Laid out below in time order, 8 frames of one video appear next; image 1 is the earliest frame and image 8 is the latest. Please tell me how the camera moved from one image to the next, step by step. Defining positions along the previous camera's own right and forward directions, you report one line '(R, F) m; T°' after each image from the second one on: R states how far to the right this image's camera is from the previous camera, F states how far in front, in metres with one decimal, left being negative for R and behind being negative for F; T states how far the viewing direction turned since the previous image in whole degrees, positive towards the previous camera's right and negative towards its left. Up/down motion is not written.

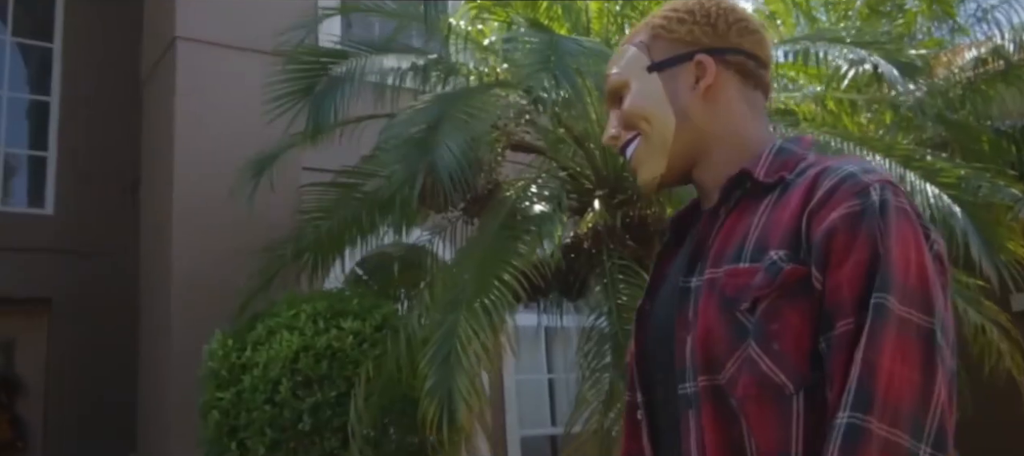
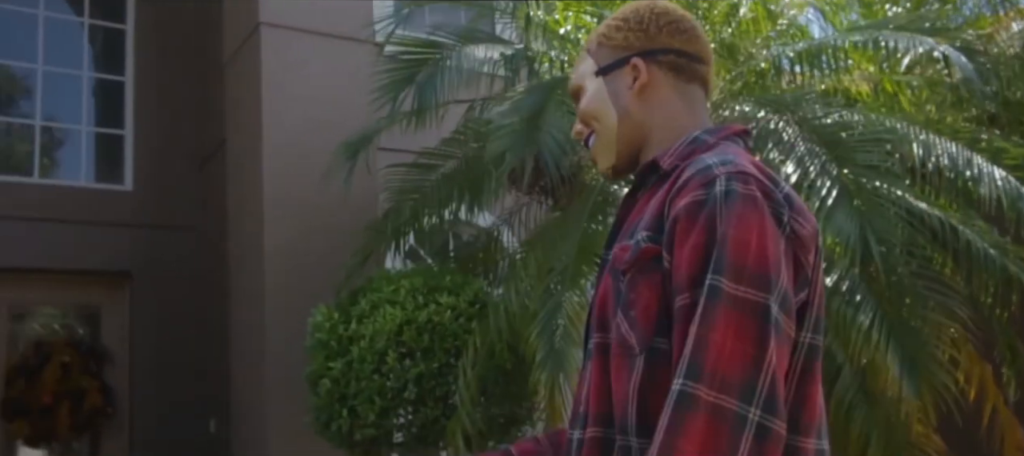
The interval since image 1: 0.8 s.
(-0.2, -0.2) m; -3°
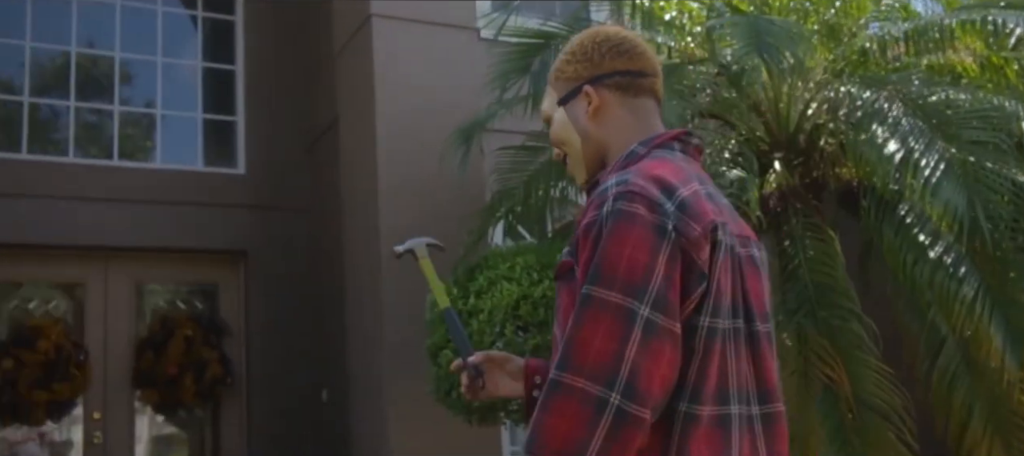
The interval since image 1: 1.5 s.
(-0.2, -0.2) m; -5°
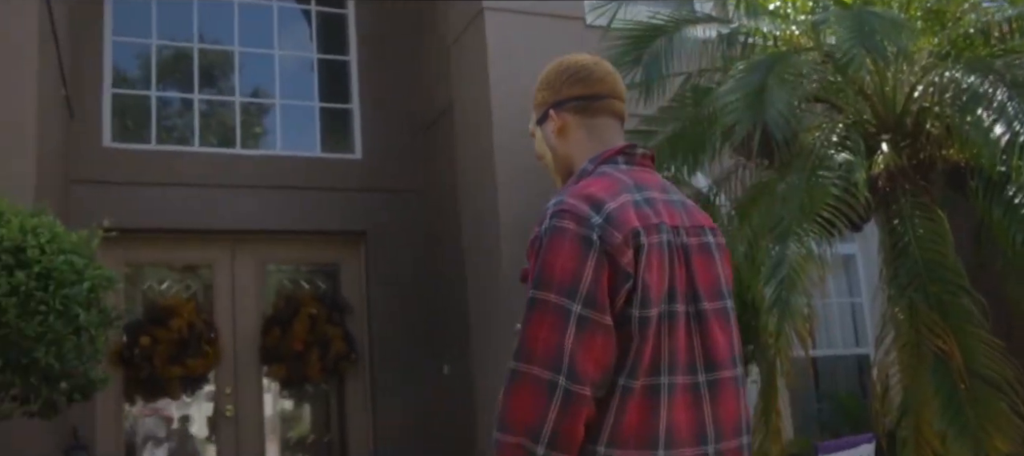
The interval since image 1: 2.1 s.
(-0.2, -0.3) m; -6°
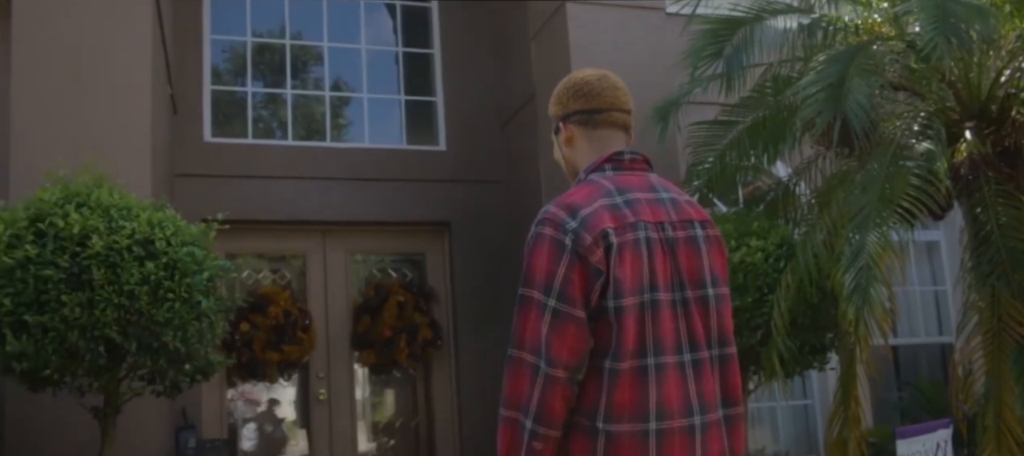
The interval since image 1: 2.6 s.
(0.0, -0.2) m; -6°
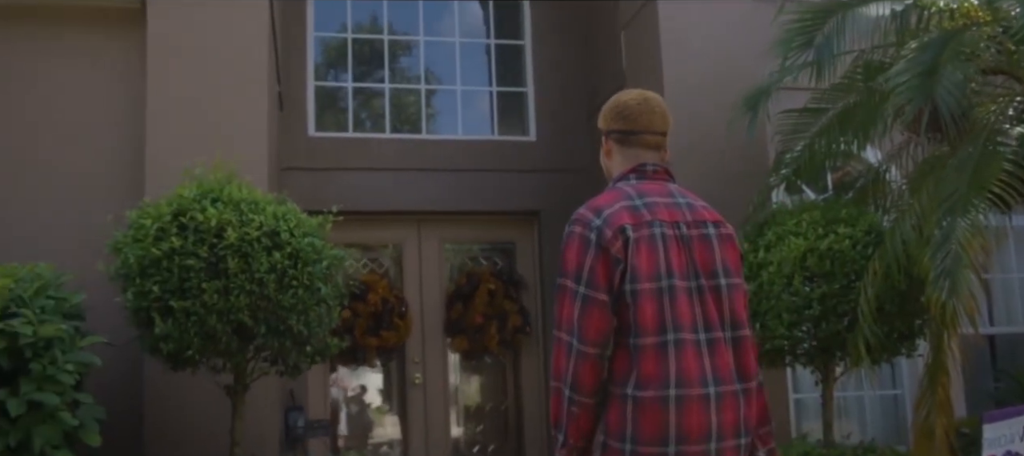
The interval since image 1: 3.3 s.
(0.0, -0.2) m; -6°
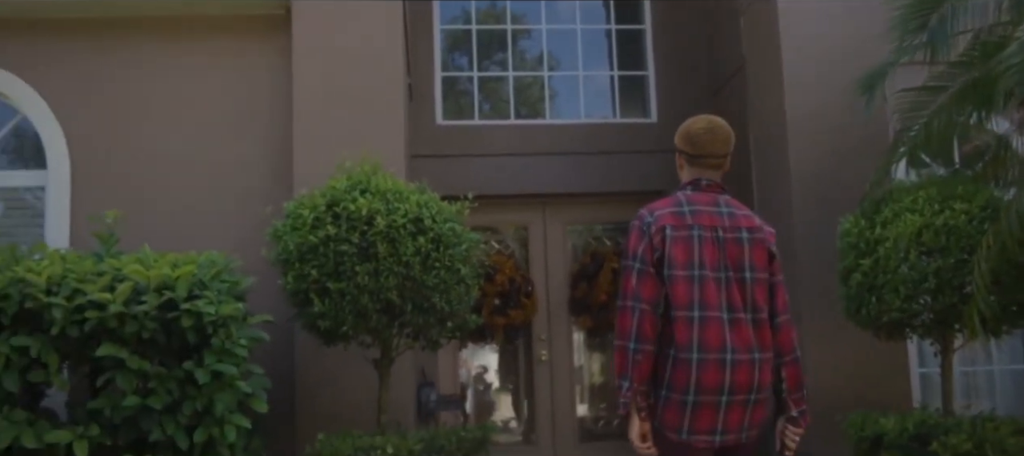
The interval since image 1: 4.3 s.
(0.0, -0.3) m; -9°
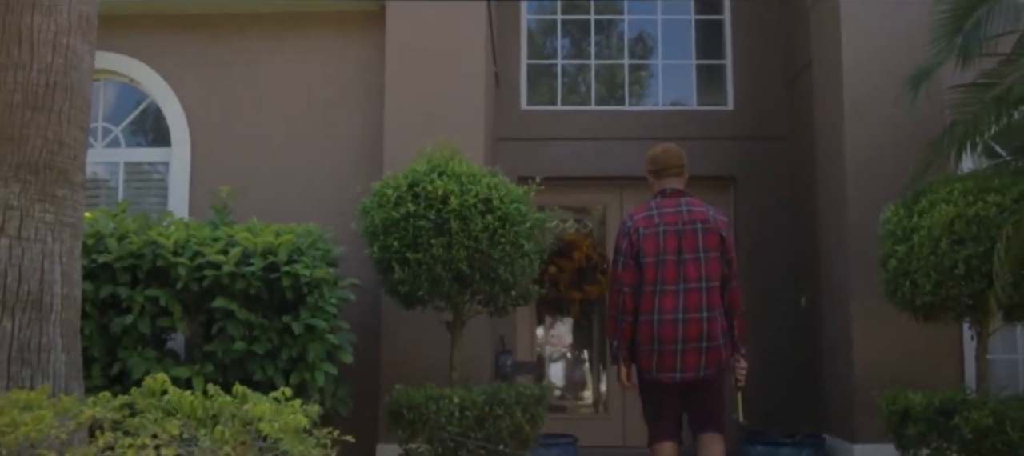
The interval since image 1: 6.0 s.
(+0.2, -0.5) m; -7°
